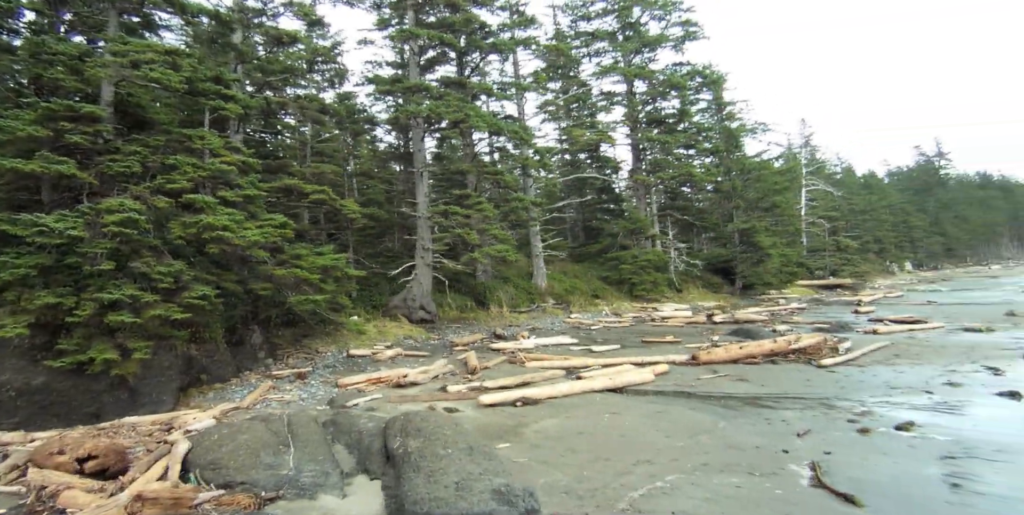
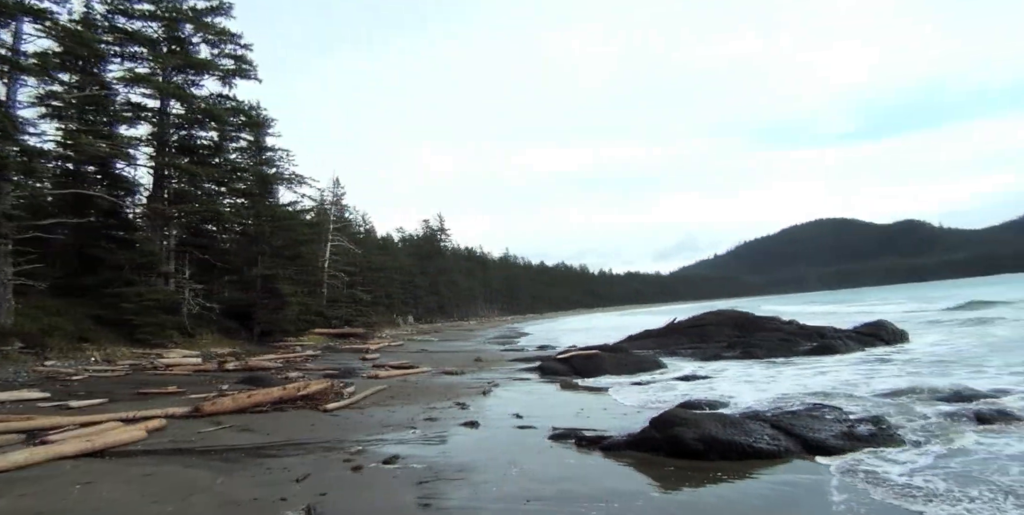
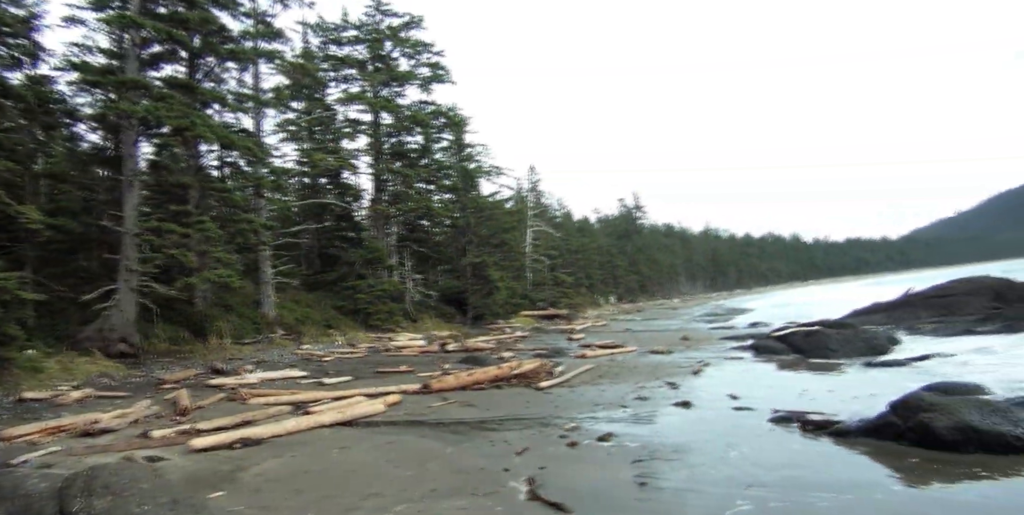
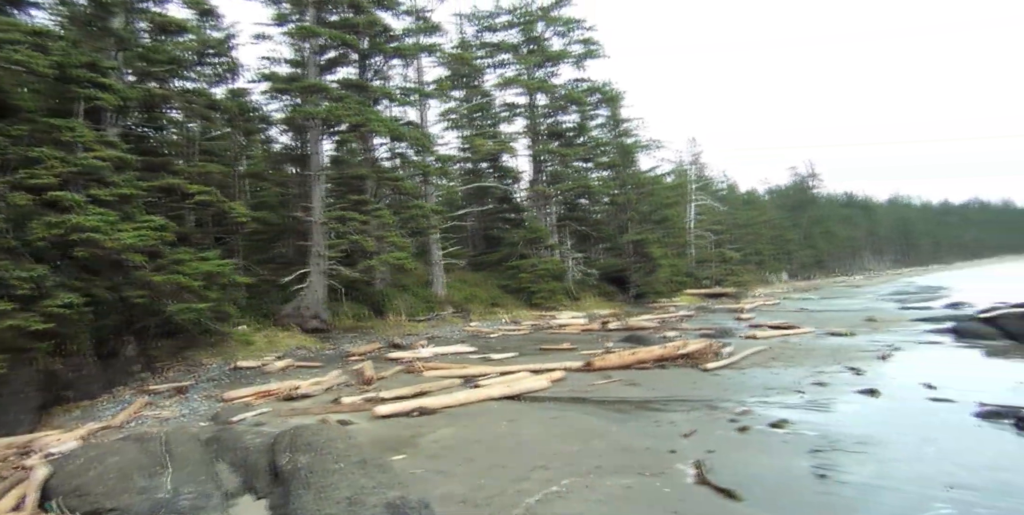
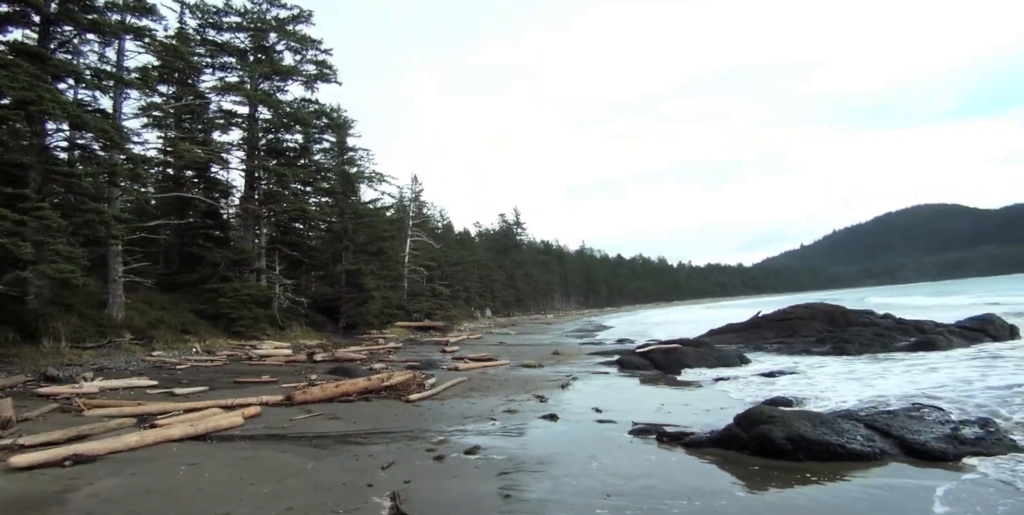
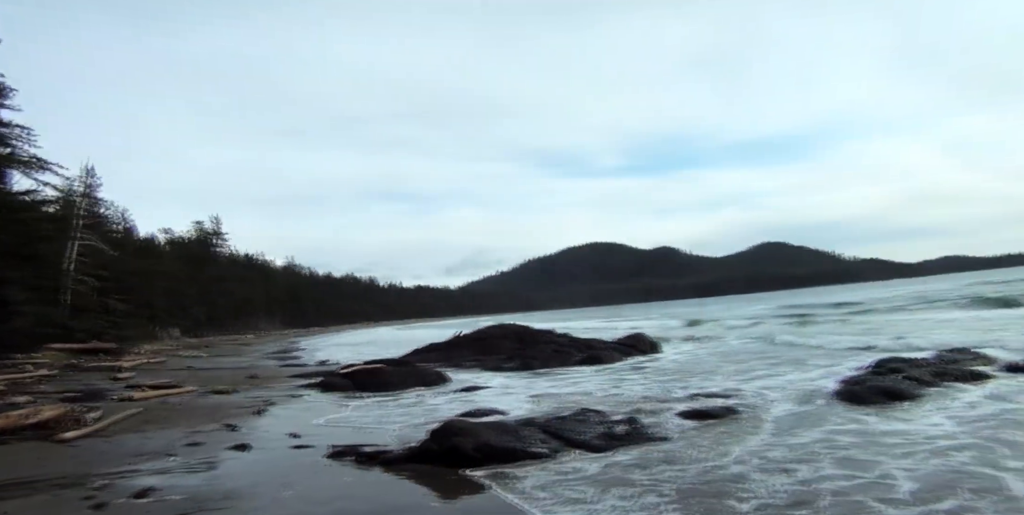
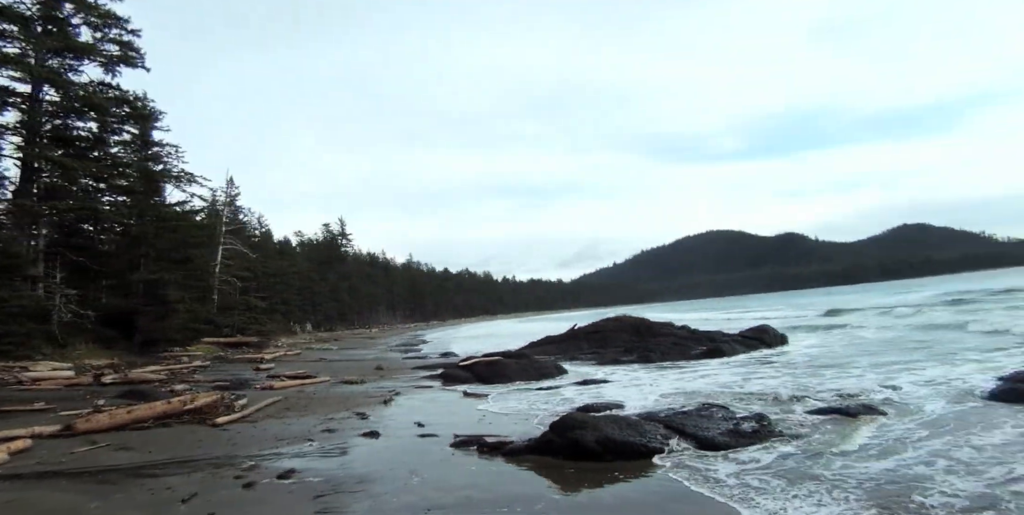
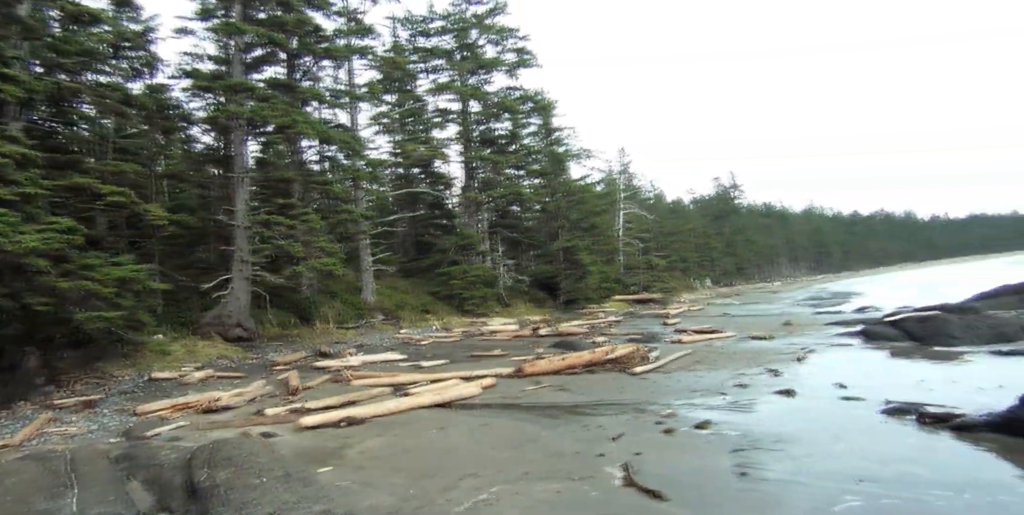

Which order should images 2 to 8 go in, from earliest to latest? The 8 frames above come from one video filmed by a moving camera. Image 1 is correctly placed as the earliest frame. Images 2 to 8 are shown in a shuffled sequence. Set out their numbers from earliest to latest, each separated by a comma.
4, 8, 3, 5, 2, 7, 6
